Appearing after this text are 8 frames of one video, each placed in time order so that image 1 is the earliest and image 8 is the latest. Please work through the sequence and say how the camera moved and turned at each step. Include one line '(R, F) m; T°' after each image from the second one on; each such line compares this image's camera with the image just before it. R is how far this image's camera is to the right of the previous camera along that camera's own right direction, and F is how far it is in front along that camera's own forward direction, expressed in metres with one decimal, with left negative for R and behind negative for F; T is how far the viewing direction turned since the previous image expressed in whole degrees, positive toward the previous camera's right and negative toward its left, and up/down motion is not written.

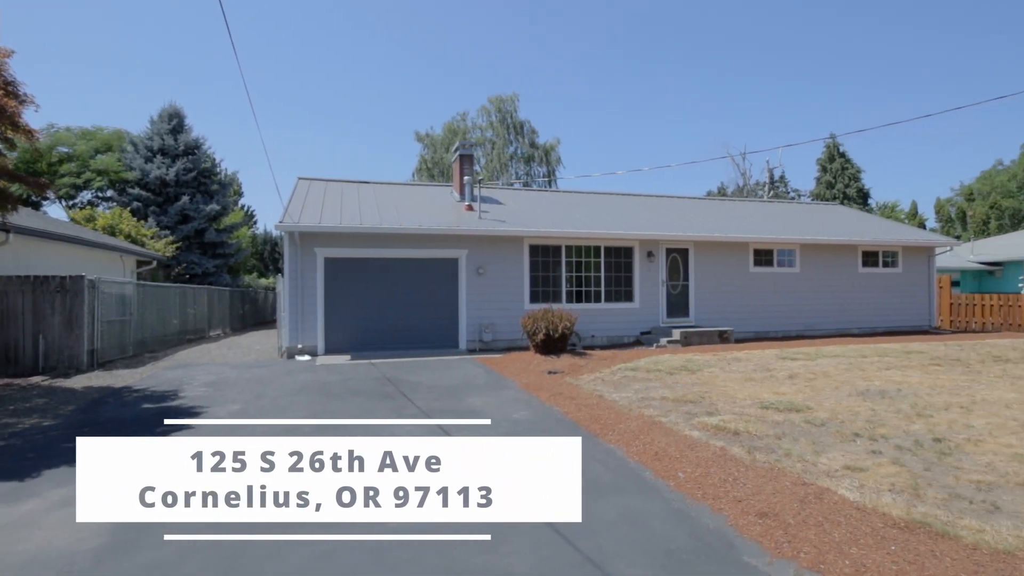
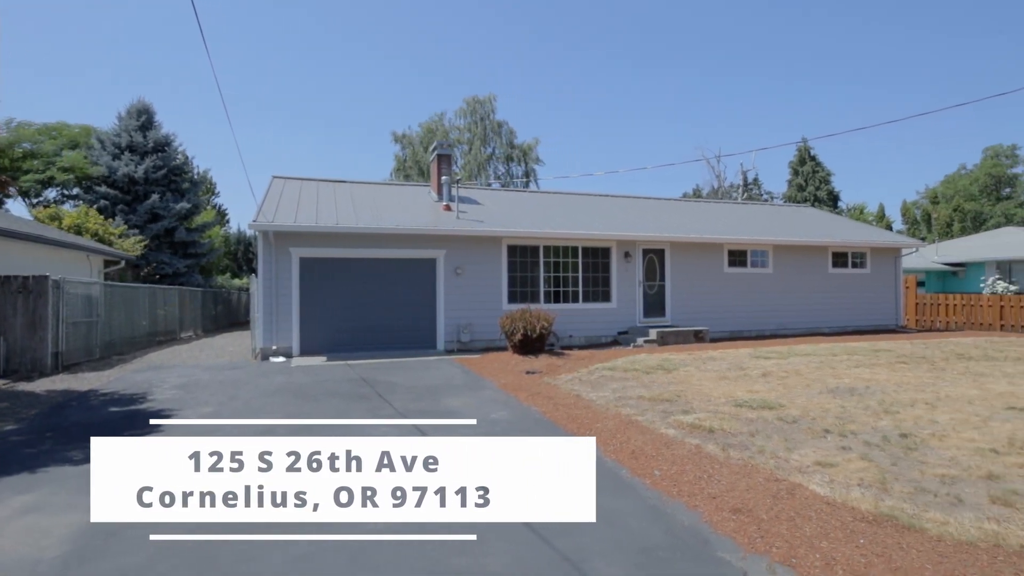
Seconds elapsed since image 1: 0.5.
(0.0, 0.0) m; +2°
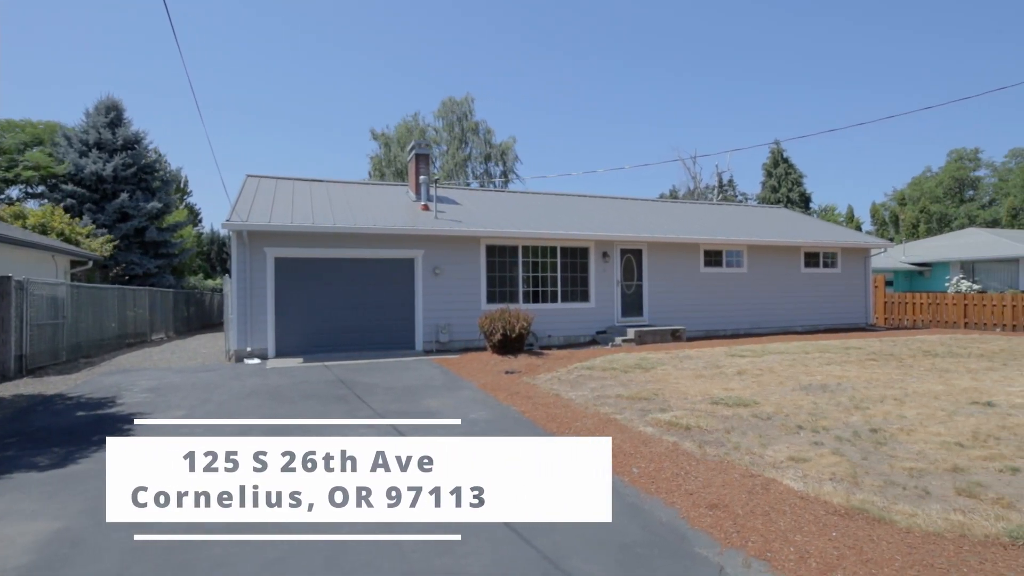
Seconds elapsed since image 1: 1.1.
(0.0, 0.0) m; +2°
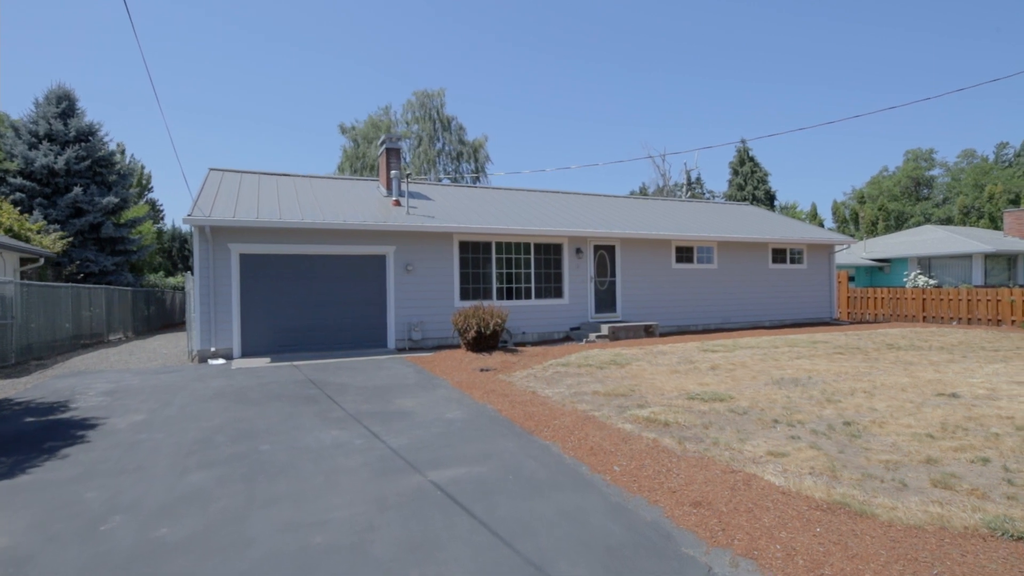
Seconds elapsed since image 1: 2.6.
(-0.1, +0.1) m; +3°
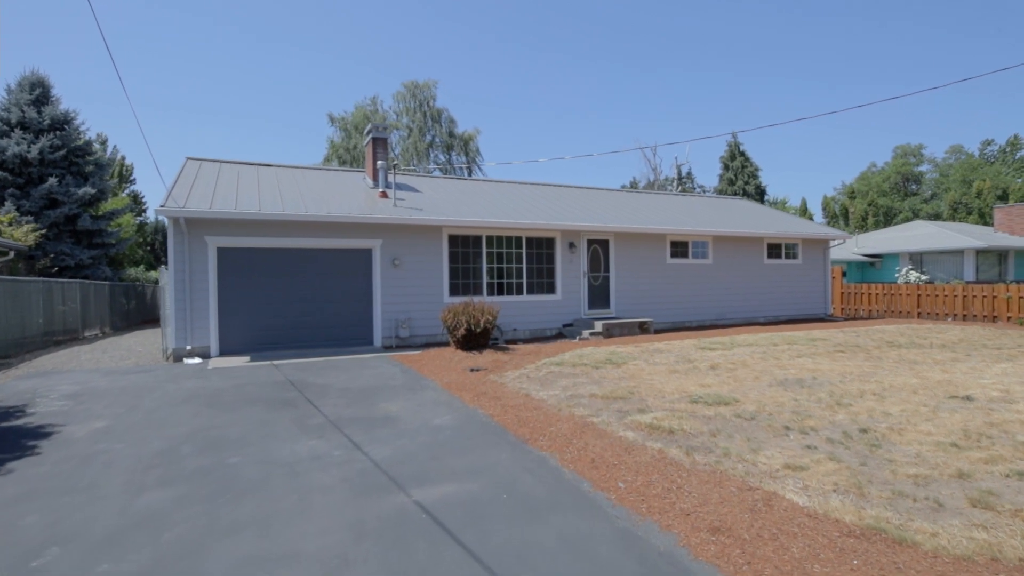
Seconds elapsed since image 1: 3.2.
(0.0, +0.4) m; +1°
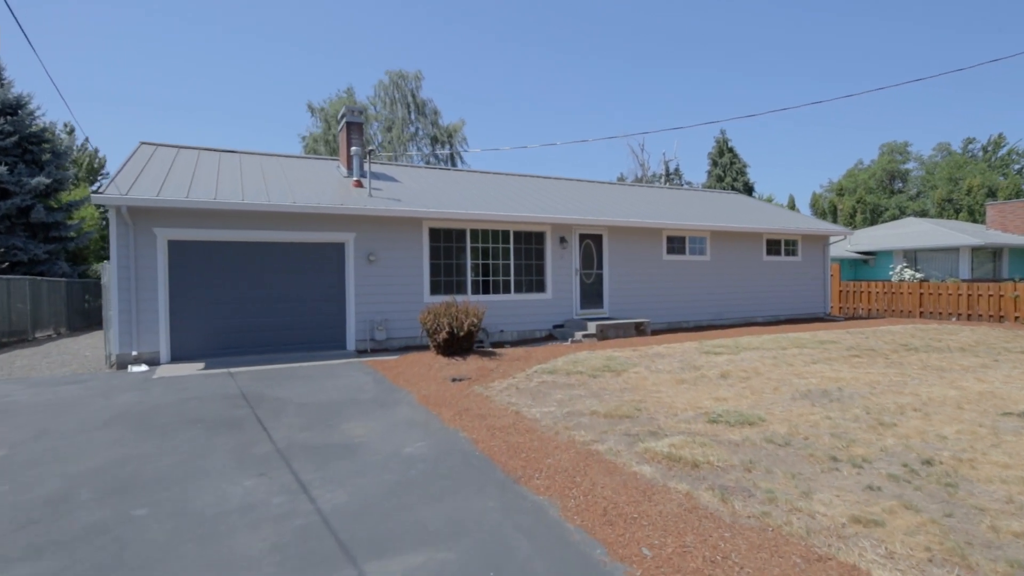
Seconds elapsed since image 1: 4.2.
(0.0, +1.0) m; +1°
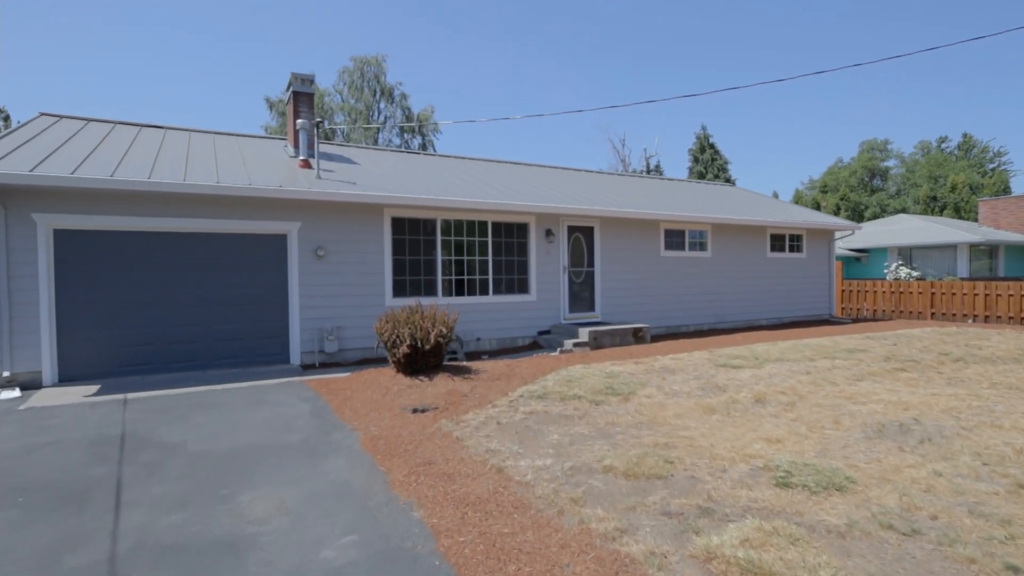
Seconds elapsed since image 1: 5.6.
(0.0, +1.8) m; +2°
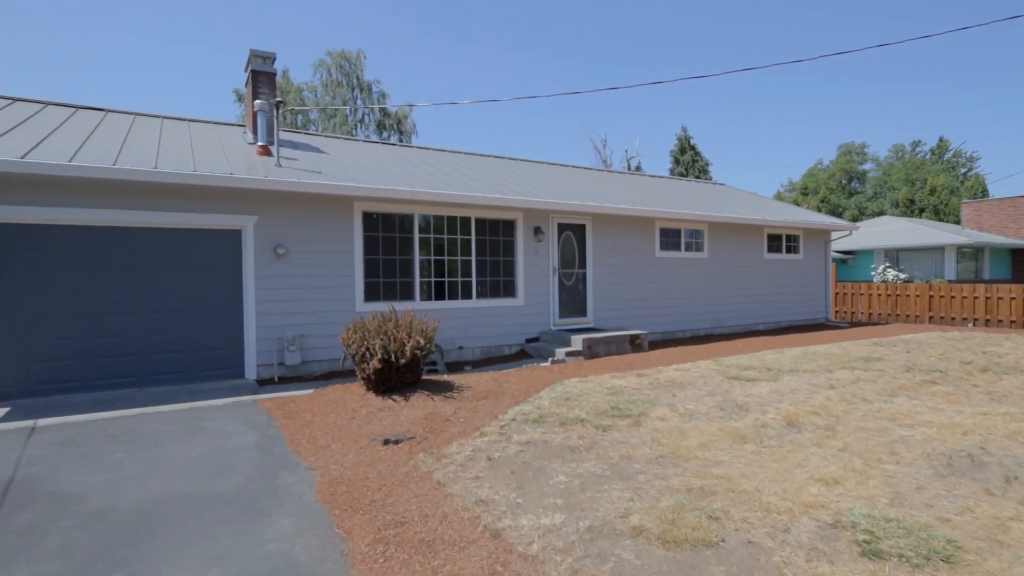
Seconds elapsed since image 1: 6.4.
(-0.1, +1.0) m; +2°
